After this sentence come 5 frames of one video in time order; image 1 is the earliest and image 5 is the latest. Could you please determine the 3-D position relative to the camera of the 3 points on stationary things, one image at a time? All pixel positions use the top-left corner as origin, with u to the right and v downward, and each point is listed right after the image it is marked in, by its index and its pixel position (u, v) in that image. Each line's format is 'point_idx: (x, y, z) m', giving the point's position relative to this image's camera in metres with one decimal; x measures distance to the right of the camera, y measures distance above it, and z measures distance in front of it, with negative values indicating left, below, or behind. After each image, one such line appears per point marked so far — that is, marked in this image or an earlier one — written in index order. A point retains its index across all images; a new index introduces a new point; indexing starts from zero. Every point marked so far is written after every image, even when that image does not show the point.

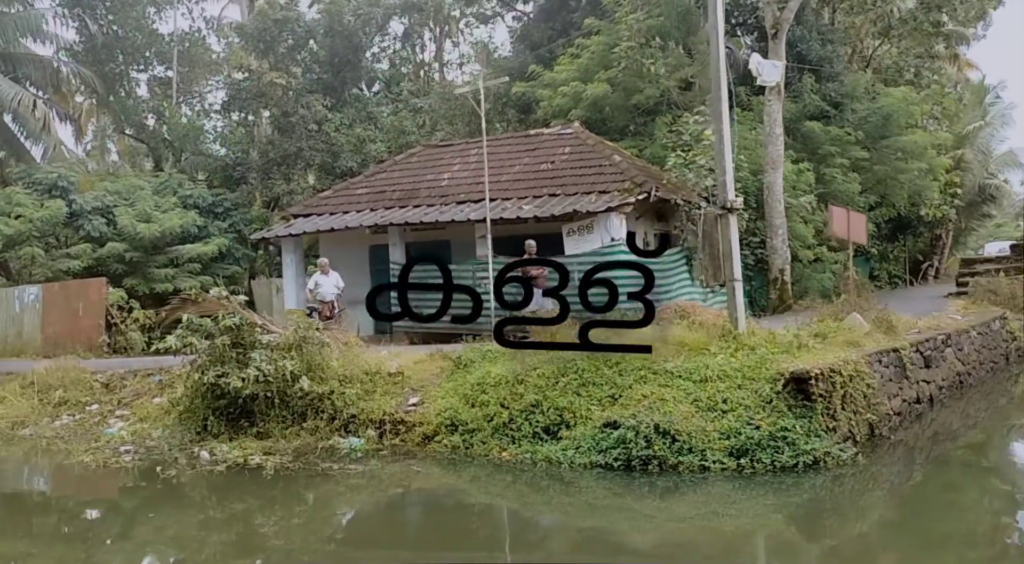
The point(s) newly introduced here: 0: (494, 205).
0: (-0.2, +1.0, +12.9) m
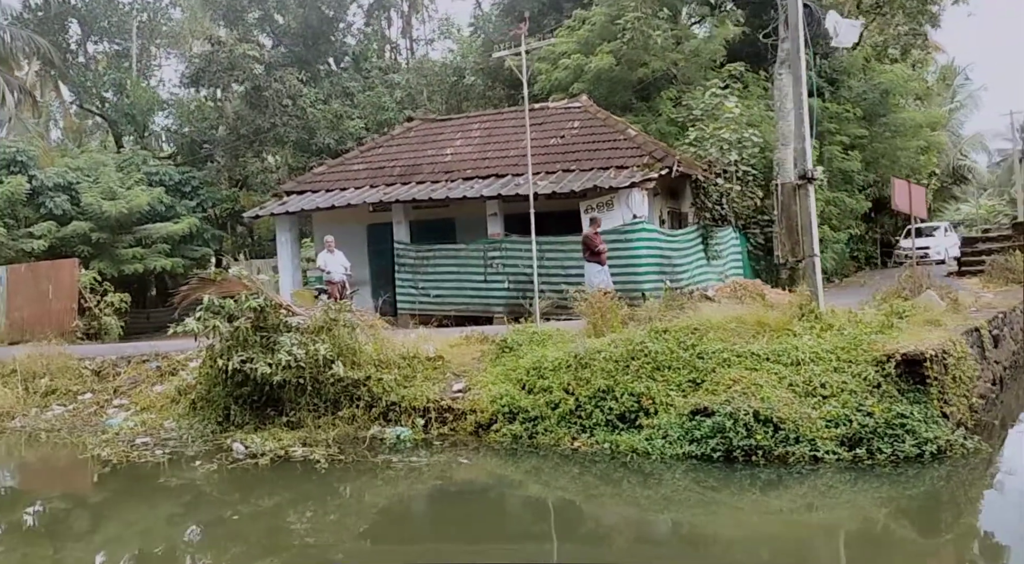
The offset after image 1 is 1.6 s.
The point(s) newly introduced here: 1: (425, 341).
0: (-0.1, +1.3, +12.4) m
1: (-0.8, -0.5, +8.3) m
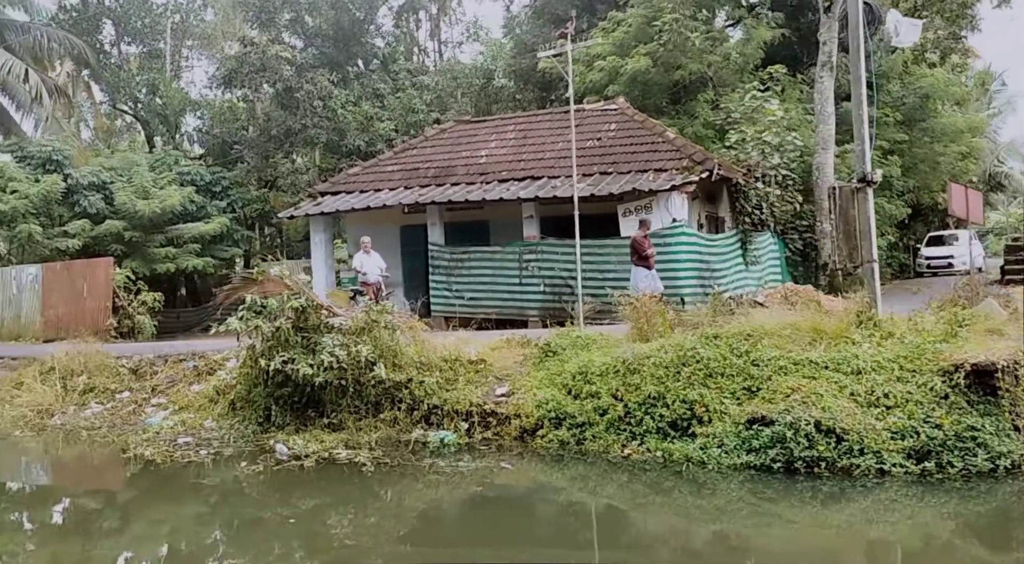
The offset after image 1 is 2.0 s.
0: (+0.4, +1.3, +12.2) m
1: (-0.4, -0.5, +8.1) m
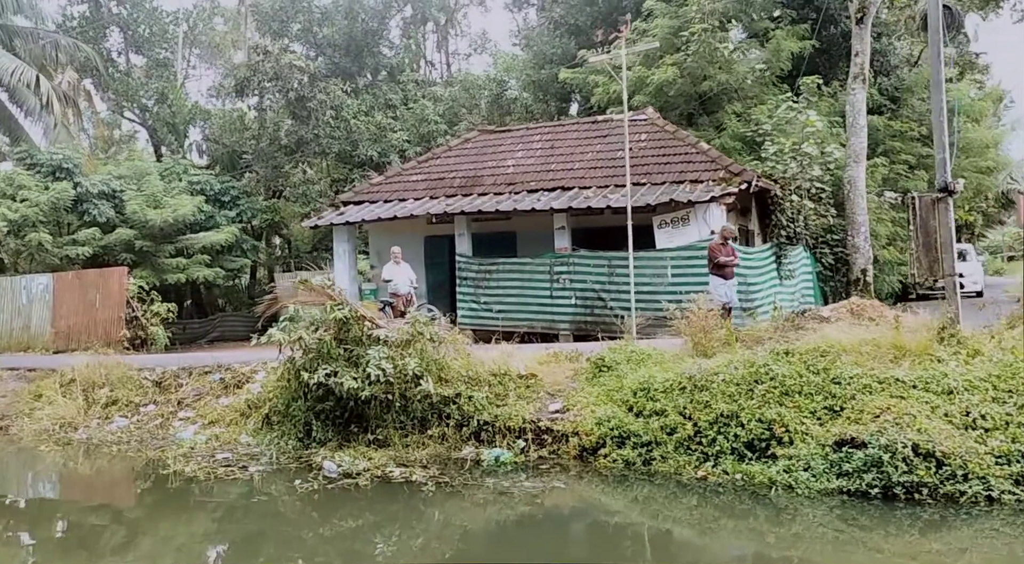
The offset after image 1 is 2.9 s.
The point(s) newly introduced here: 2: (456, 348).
0: (+0.8, +1.1, +11.9) m
1: (0.0, -0.6, +7.8) m
2: (-0.5, -0.5, +7.7) m
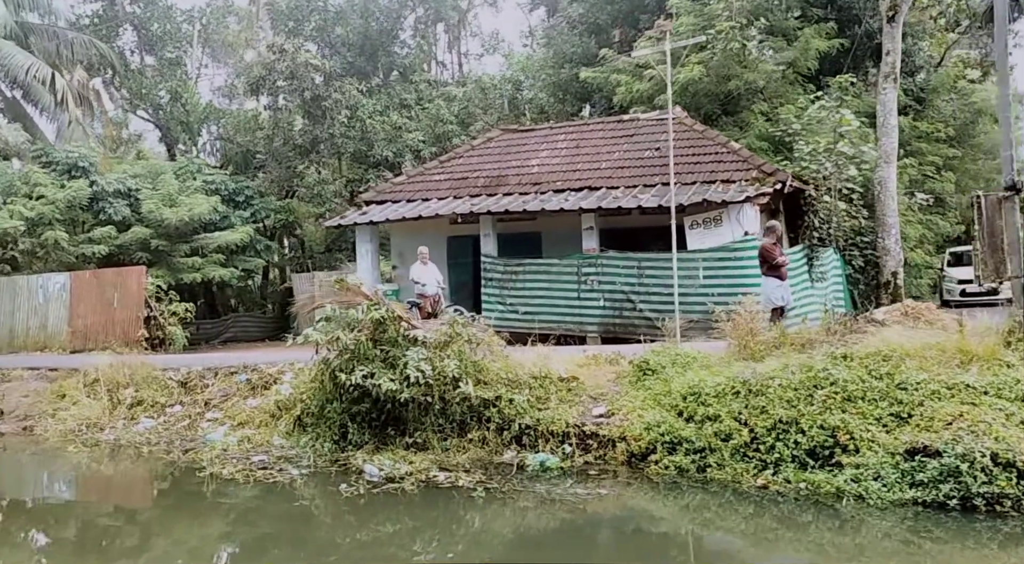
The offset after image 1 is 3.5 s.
0: (+1.1, +1.1, +11.7) m
1: (+0.3, -0.6, +7.6) m
2: (-0.1, -0.5, +7.5) m
